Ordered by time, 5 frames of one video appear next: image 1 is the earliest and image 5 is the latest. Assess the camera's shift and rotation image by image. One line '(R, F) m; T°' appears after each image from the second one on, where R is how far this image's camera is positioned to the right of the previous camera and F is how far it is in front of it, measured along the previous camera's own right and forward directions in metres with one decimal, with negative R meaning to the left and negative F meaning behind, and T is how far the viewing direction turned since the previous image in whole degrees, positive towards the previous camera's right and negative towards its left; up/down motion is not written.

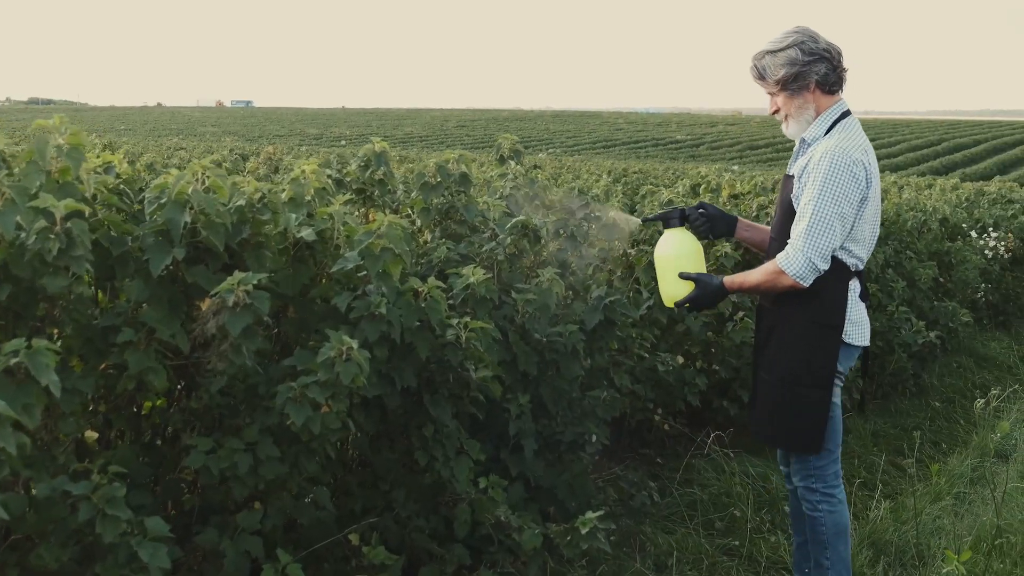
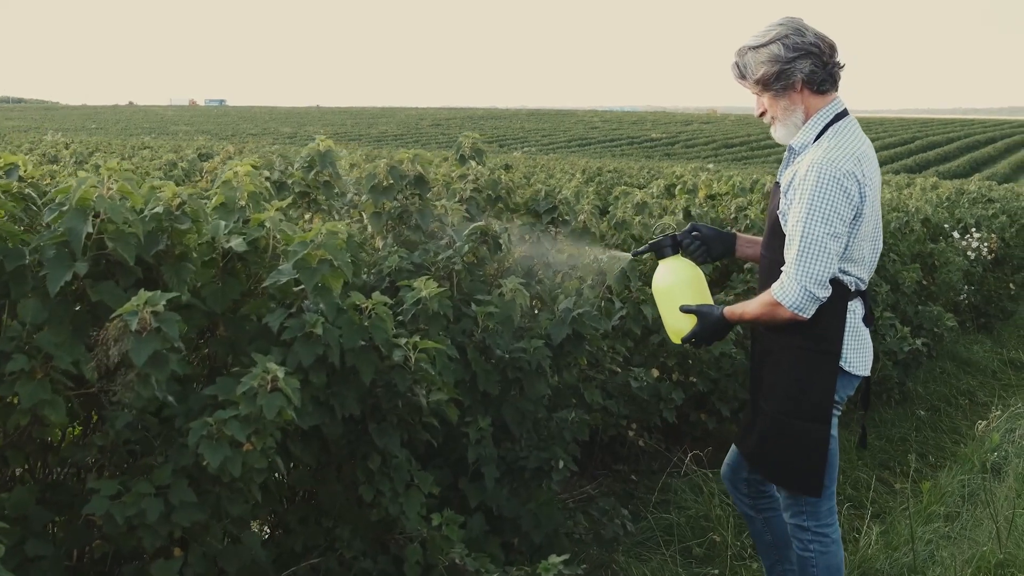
(+0.1, +0.4) m; +1°
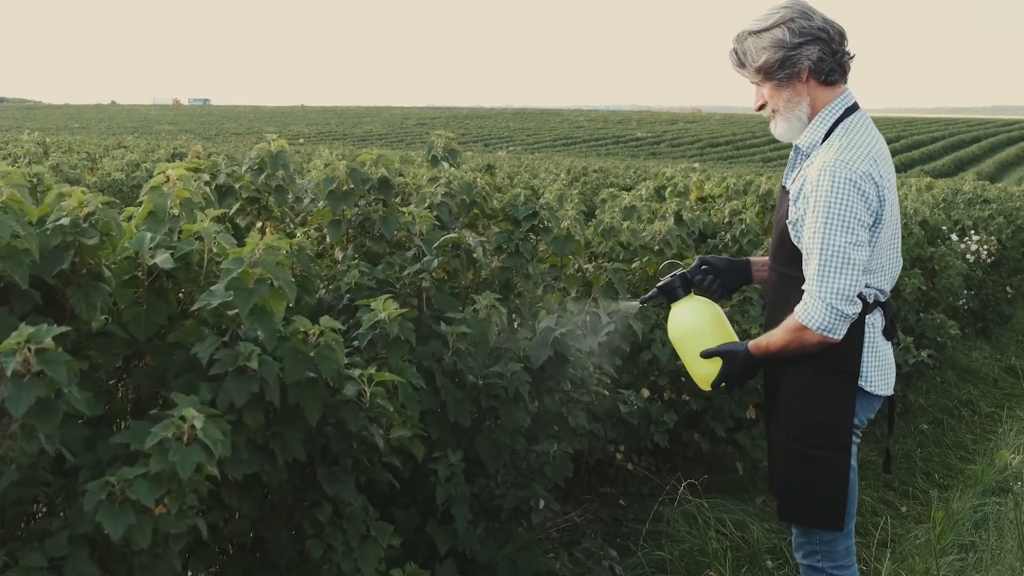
(0.0, +0.4) m; +1°
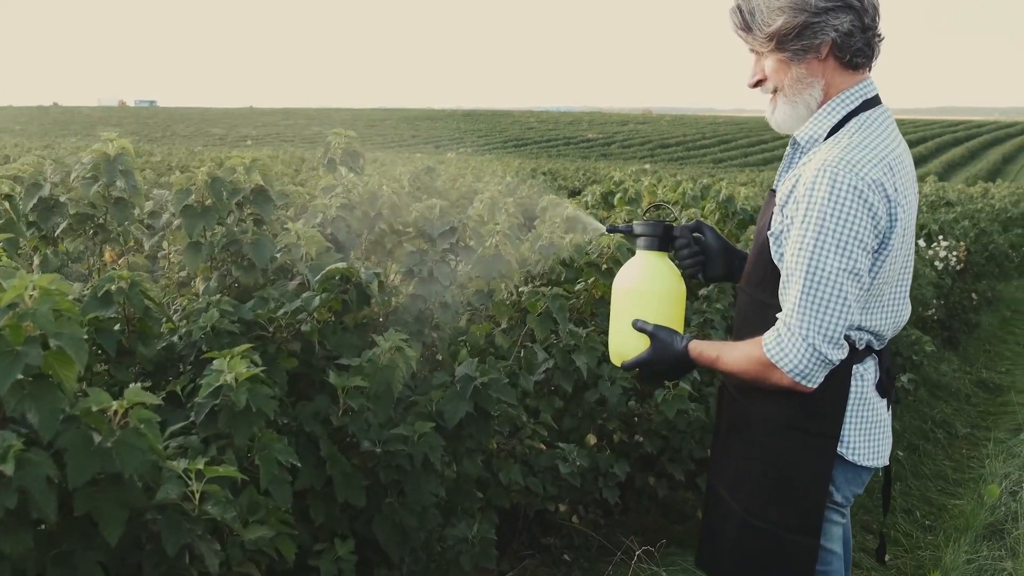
(+0.1, +0.8) m; +2°
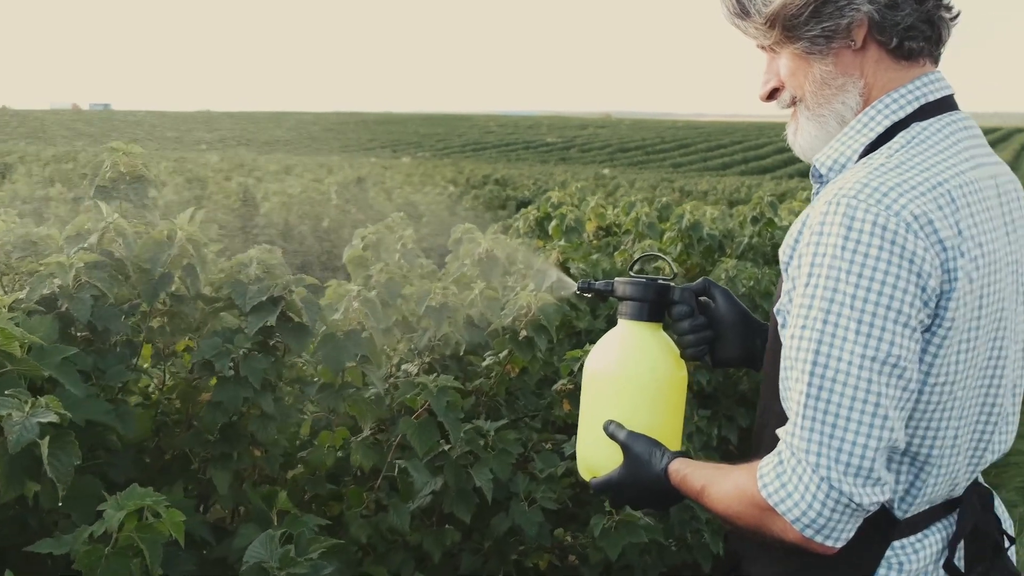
(+0.2, +1.2) m; +2°
